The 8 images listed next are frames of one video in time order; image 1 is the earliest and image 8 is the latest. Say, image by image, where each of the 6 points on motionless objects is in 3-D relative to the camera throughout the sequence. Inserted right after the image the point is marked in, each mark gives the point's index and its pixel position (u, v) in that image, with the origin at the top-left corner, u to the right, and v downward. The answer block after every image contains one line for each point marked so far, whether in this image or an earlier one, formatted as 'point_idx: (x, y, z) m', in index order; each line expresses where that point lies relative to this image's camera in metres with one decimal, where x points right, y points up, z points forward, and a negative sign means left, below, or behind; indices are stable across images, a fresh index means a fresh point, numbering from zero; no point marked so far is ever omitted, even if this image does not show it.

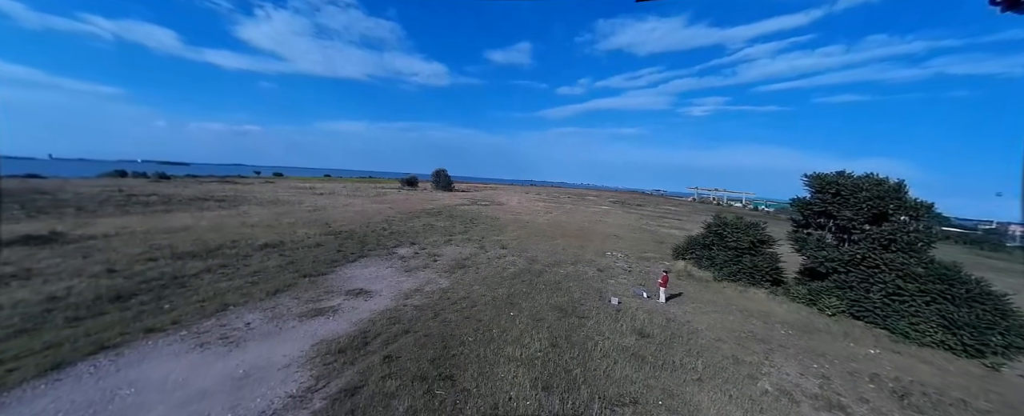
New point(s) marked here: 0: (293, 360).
0: (-4.8, -3.3, +6.3) m
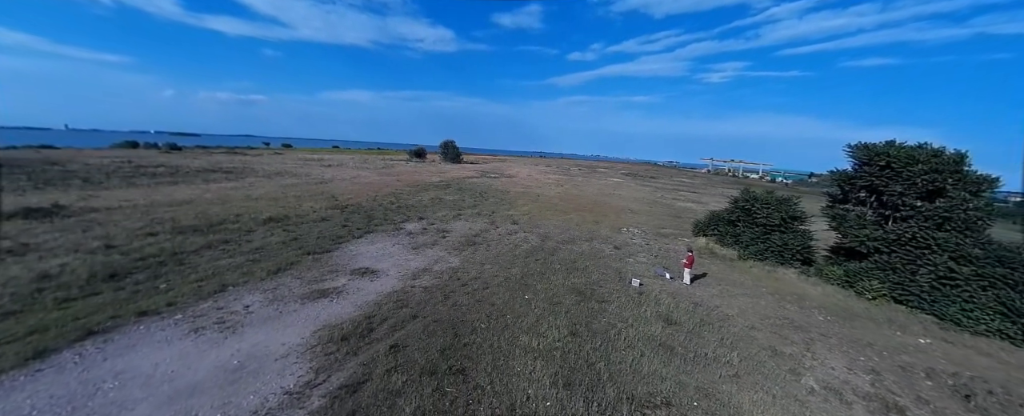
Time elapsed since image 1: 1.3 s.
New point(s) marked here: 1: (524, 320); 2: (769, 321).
0: (-4.5, -2.8, +5.8) m
1: (+0.3, -2.9, +7.5) m
2: (+7.6, -3.3, +8.5) m
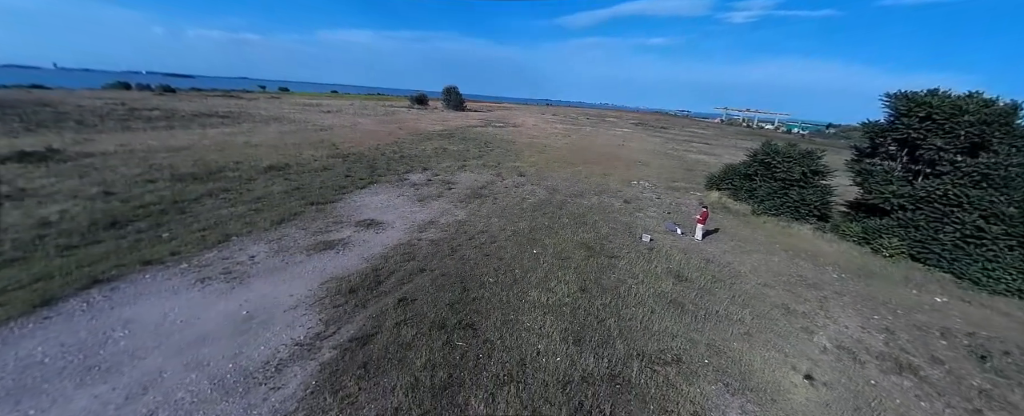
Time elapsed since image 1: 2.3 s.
0: (-4.3, -1.8, +5.8) m
1: (+0.5, -1.7, +7.4) m
2: (+7.8, -2.0, +8.4) m
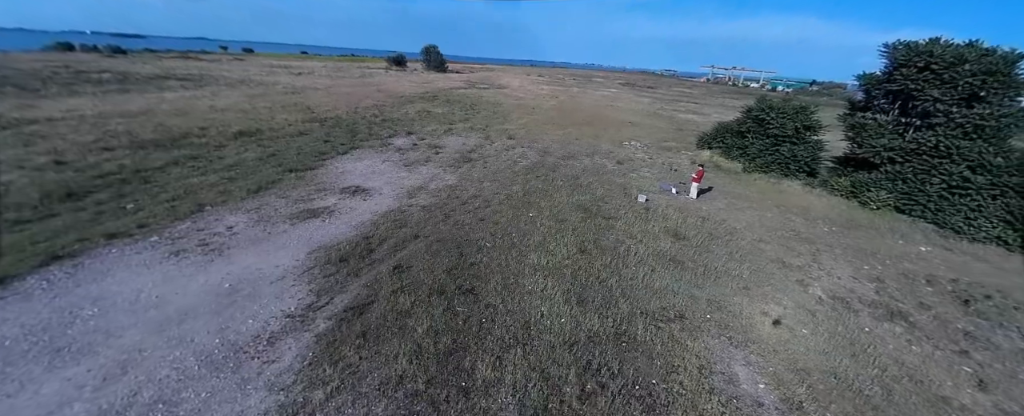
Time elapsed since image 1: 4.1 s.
0: (-4.3, -1.2, +5.5) m
1: (+0.5, -0.7, +7.2) m
2: (+7.7, -0.7, +8.4) m
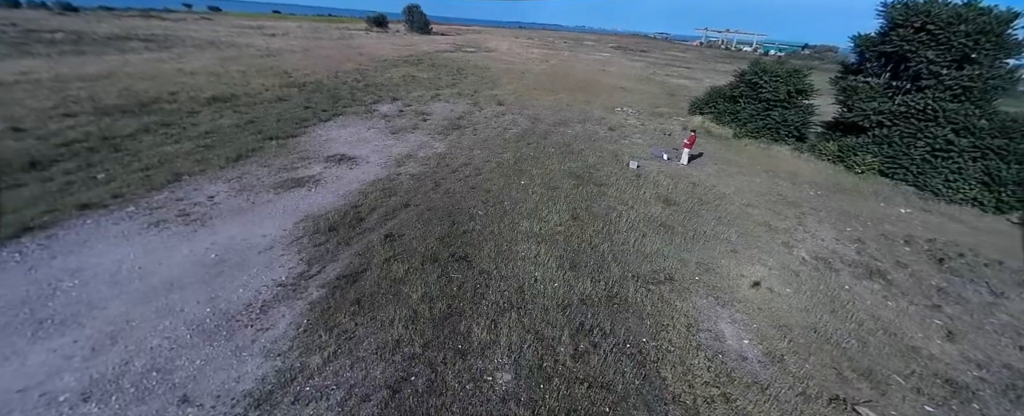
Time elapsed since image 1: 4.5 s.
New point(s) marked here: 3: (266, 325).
0: (-4.4, -0.6, +5.3) m
1: (+0.3, +0.1, +7.1) m
2: (+7.5, +0.3, +8.5) m
3: (-3.1, -1.5, +3.6) m
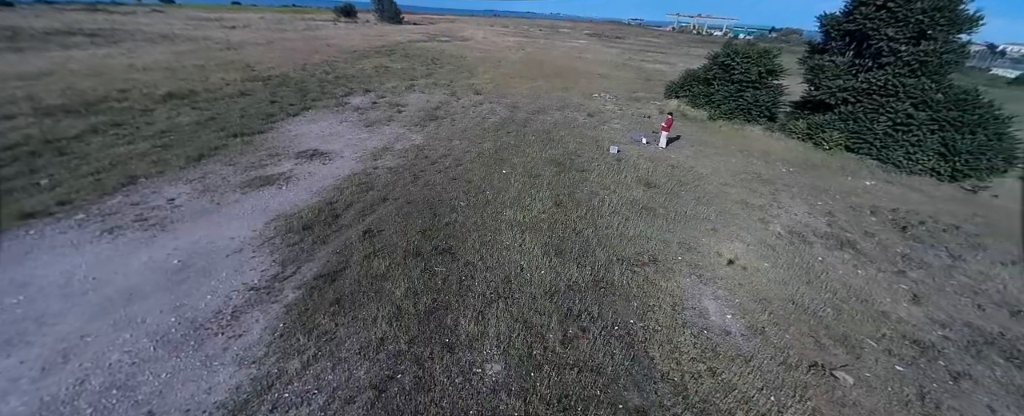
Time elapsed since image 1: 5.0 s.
0: (-4.7, -0.6, +5.0) m
1: (-0.1, +0.3, +7.0) m
2: (+7.0, +0.9, +8.8) m
3: (-3.3, -1.5, +3.4) m
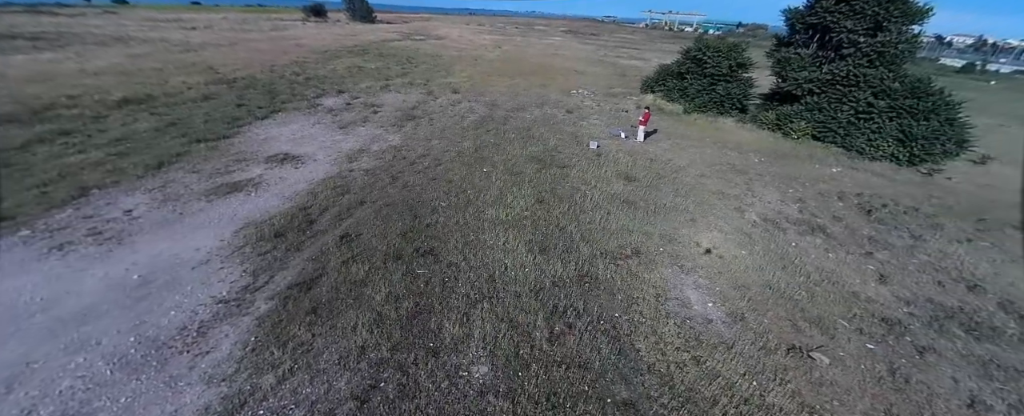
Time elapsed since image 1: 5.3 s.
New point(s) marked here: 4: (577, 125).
0: (-4.9, -0.8, +4.7) m
1: (-0.5, +0.4, +6.9) m
2: (+6.5, +1.2, +9.0) m
3: (-3.4, -1.6, +3.2) m
4: (+3.0, +3.5, +12.1) m
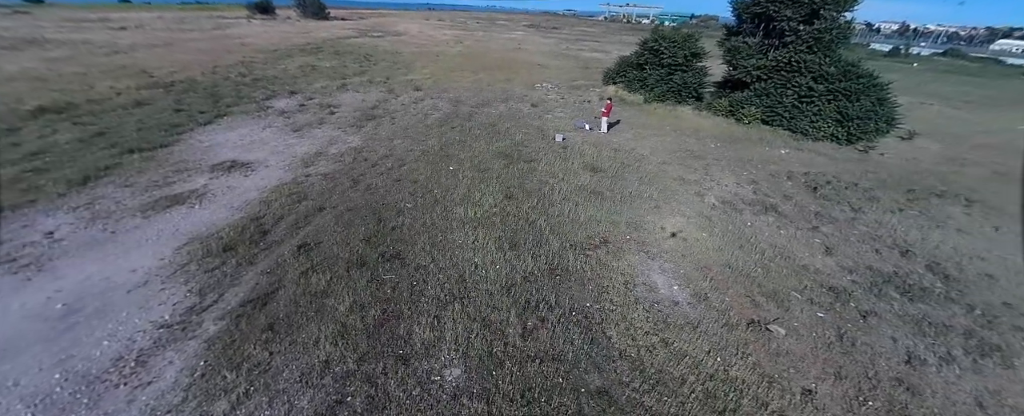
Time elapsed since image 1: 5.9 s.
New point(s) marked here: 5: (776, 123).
0: (-5.4, -1.0, +4.3) m
1: (-1.2, +0.4, +6.8) m
2: (+5.6, +1.7, +9.3) m
3: (-3.7, -1.7, +2.9) m
4: (+1.7, +3.8, +12.2) m
5: (+11.4, +3.4, +12.1) m
